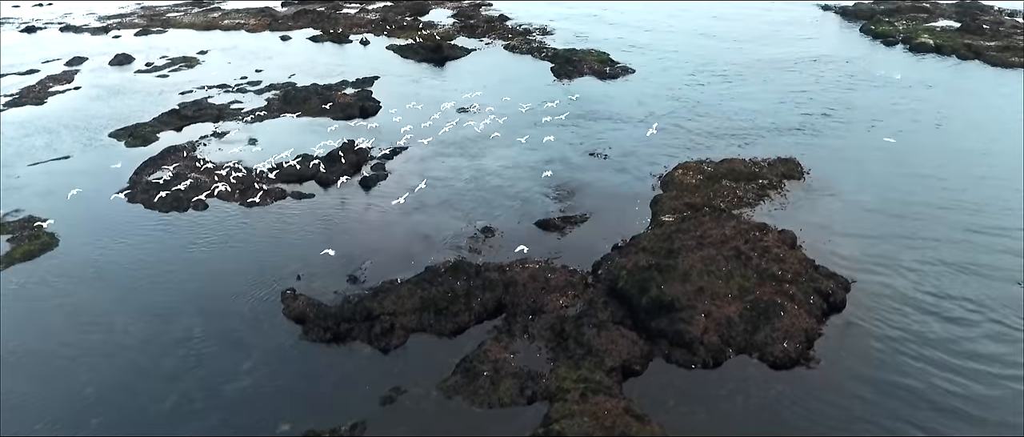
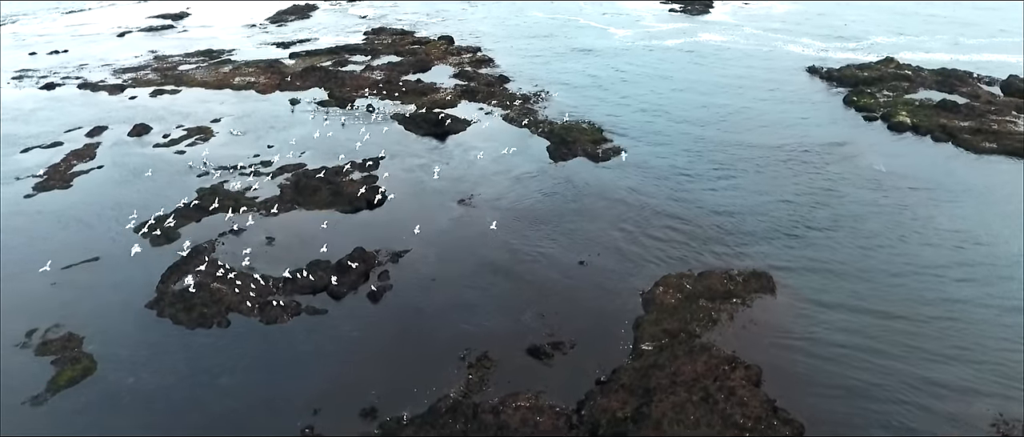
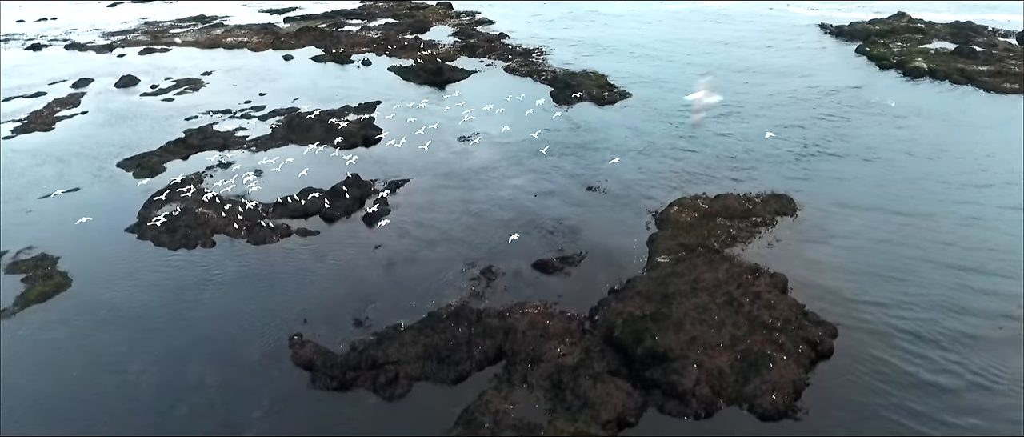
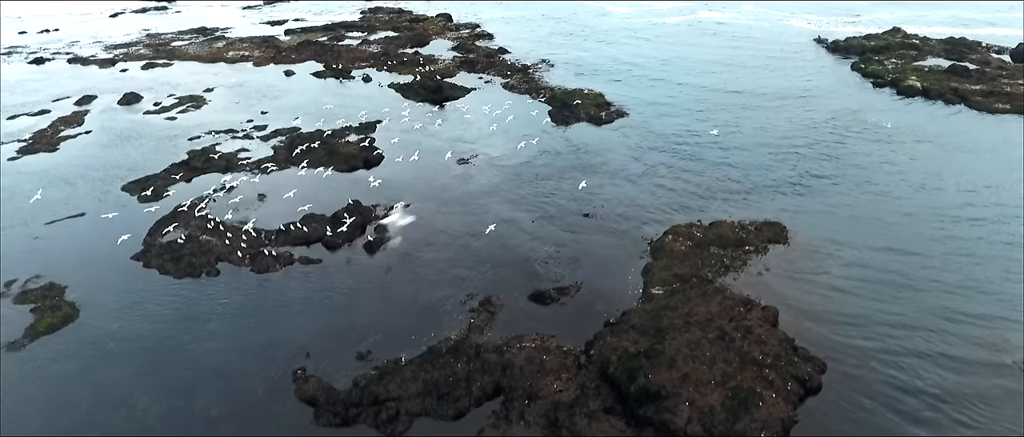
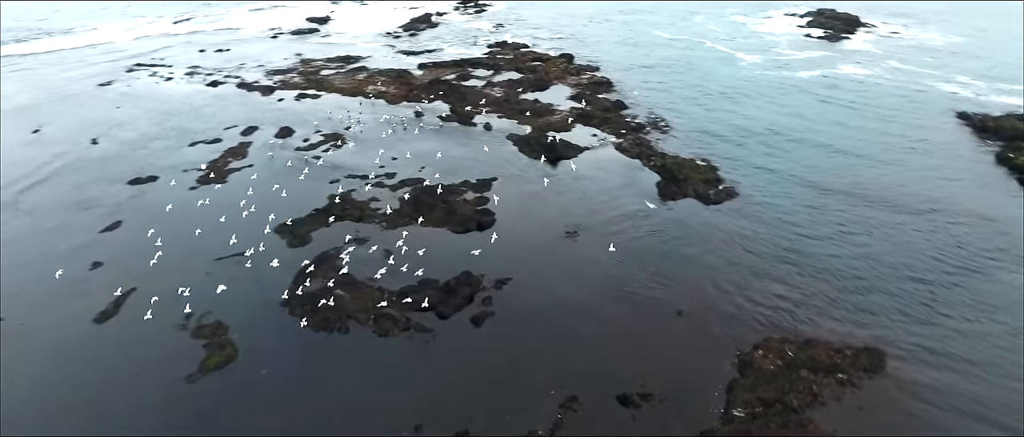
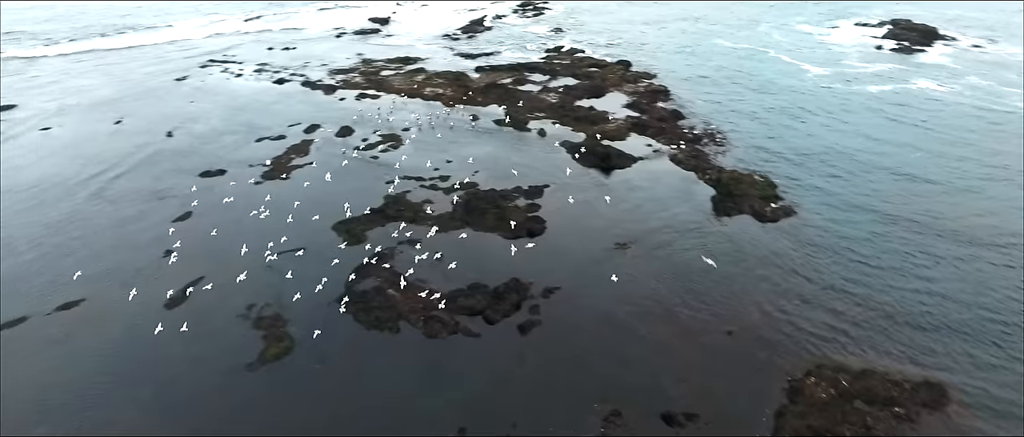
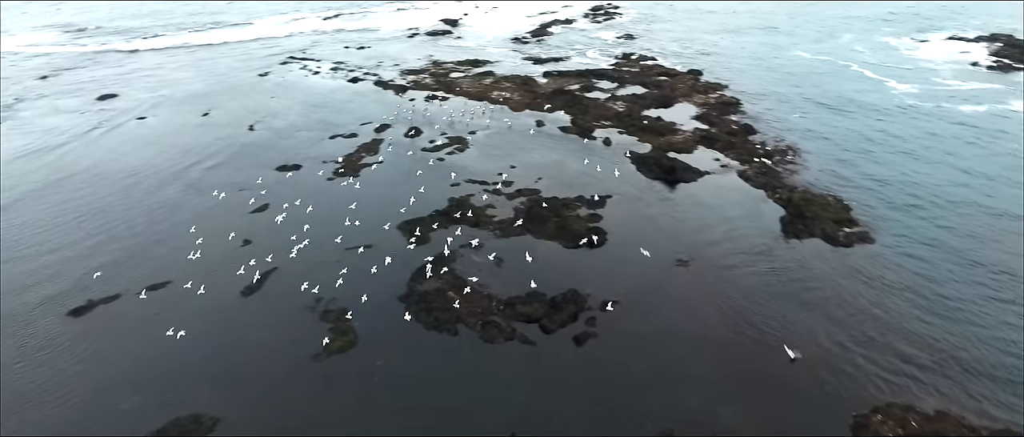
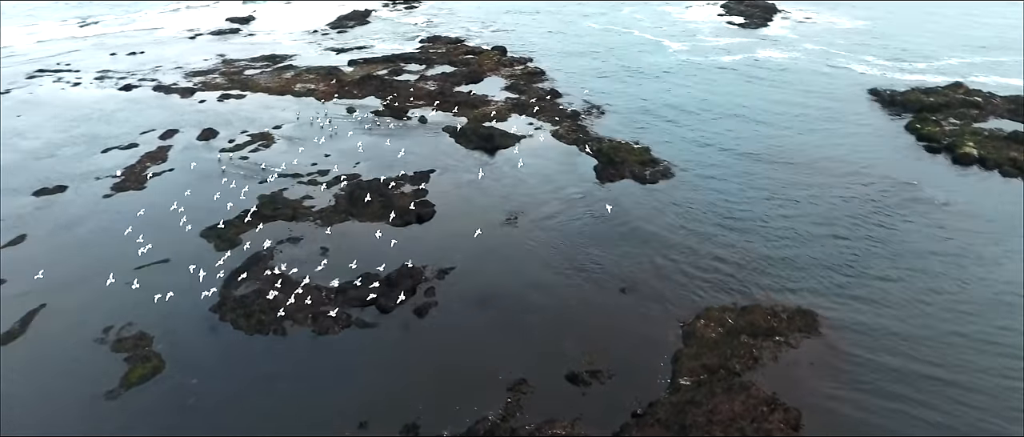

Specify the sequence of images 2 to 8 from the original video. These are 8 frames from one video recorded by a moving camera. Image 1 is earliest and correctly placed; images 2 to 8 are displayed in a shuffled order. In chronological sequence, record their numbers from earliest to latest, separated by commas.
3, 4, 2, 8, 5, 6, 7
